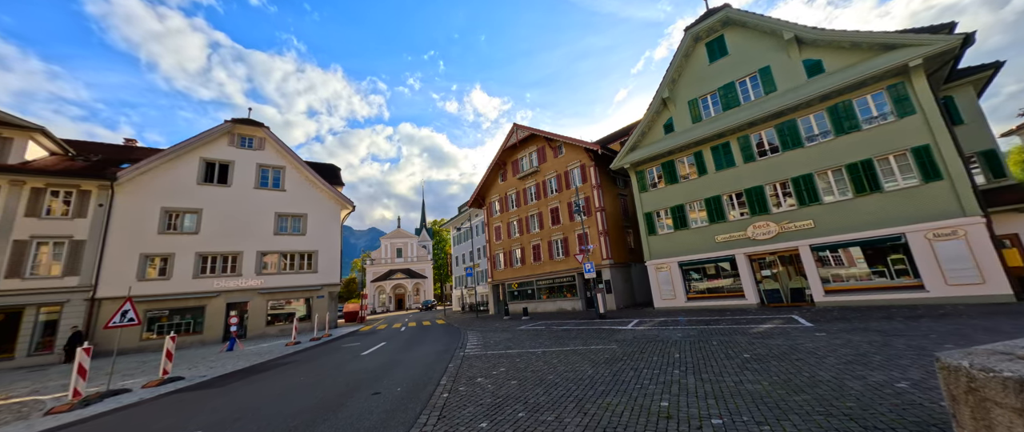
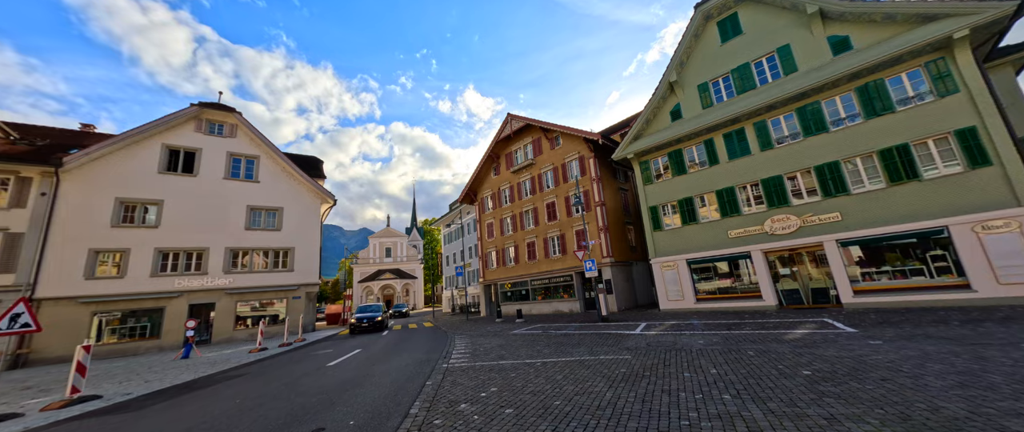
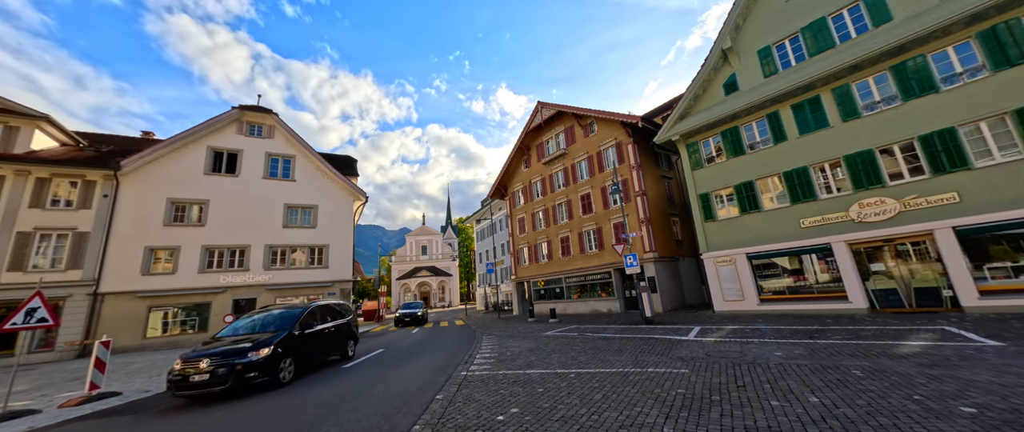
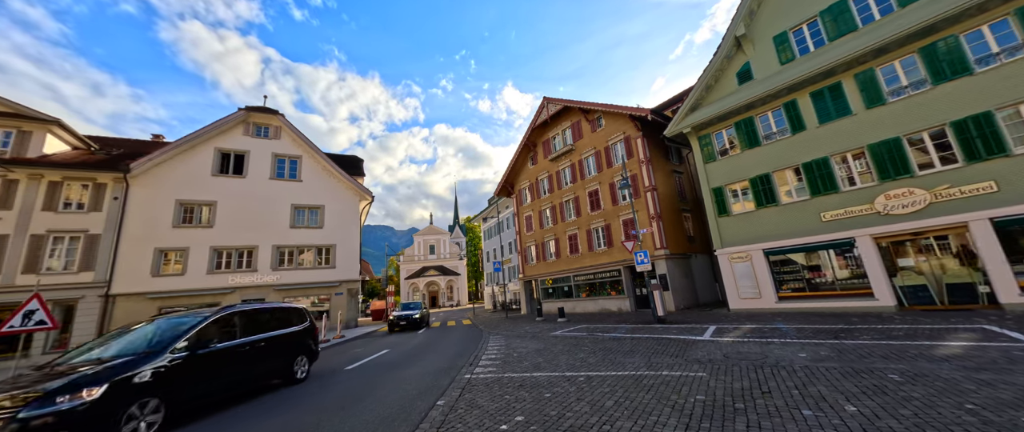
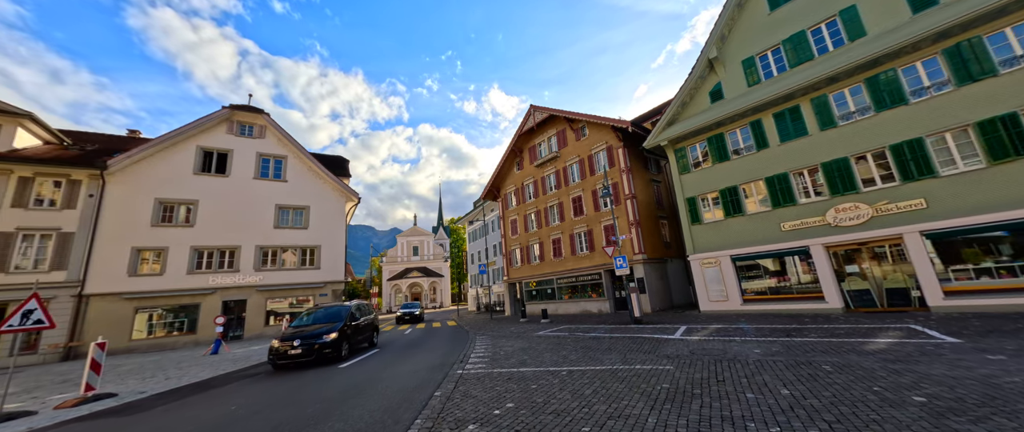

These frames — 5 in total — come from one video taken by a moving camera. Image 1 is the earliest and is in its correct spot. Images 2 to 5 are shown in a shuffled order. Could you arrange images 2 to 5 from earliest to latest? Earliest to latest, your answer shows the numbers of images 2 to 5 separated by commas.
2, 5, 3, 4
